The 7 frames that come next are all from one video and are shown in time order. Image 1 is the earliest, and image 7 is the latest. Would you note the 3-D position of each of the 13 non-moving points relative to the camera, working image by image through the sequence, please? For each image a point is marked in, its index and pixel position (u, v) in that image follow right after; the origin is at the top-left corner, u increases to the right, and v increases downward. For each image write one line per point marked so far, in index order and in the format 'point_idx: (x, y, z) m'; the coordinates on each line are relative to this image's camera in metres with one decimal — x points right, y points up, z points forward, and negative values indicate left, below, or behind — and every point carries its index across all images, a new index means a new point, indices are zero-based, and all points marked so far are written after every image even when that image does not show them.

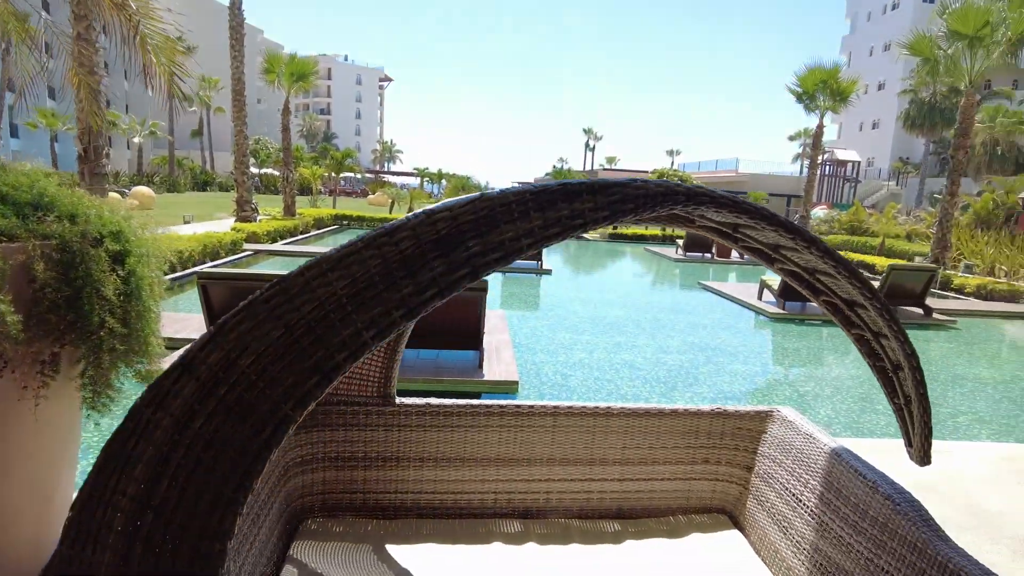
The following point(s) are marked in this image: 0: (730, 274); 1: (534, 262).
0: (+4.5, +0.3, +13.7) m
1: (+0.3, +0.5, +12.3) m
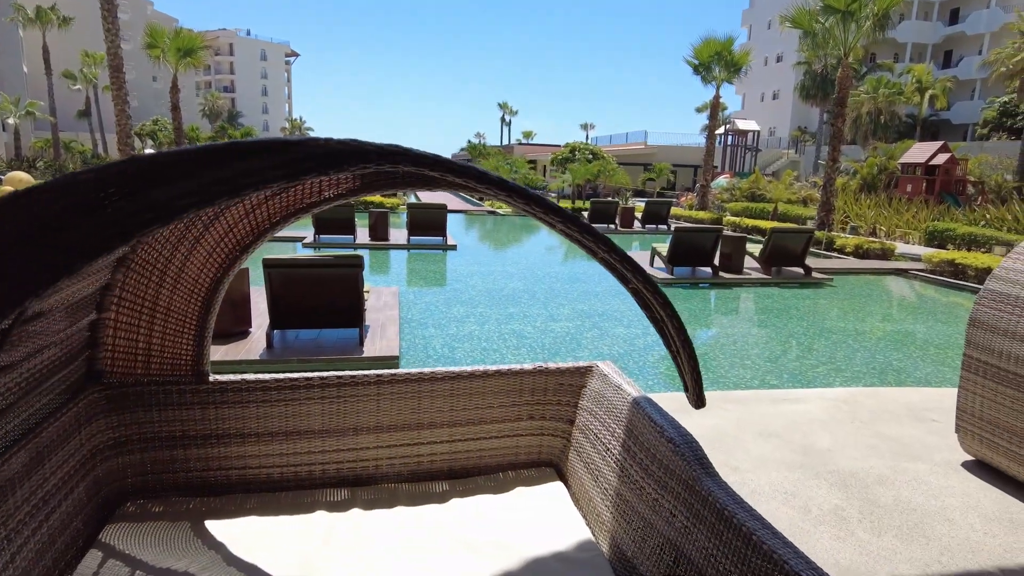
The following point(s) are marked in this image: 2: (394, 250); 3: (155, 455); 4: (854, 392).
0: (+2.6, +0.9, +14.1) m
1: (-1.4, +0.9, +12.2) m
2: (-2.0, +0.6, +11.3) m
3: (-1.1, -0.5, +2.1) m
4: (+2.1, -0.7, +4.1) m
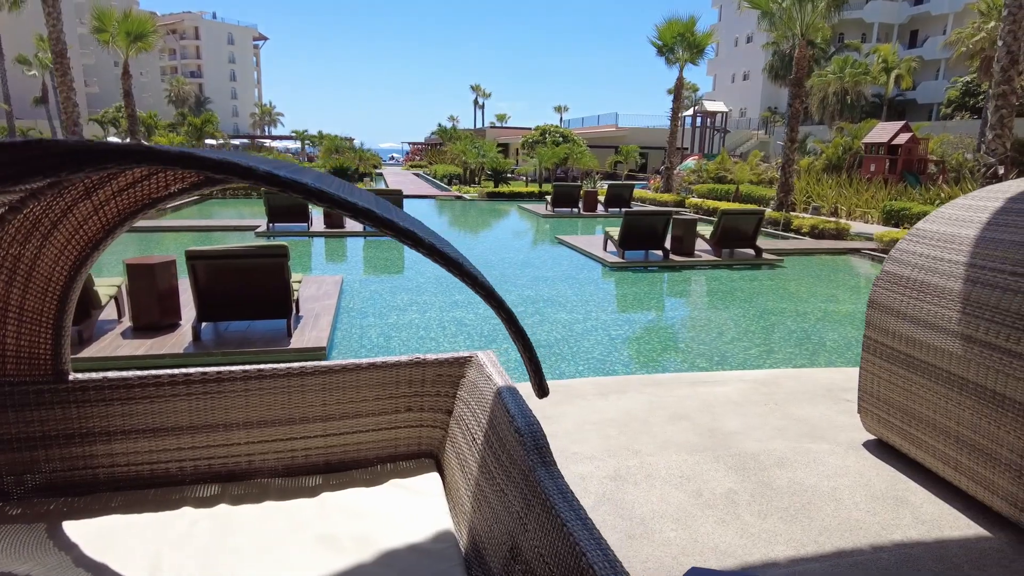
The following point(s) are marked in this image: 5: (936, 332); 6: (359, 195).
0: (+1.8, +1.3, +14.1) m
1: (-2.2, +1.2, +12.1) m
2: (-2.7, +0.9, +11.1) m
3: (-1.6, -0.5, +2.0) m
4: (+1.7, -0.6, +4.2) m
5: (+1.7, -0.2, +2.7) m
6: (-0.3, +0.2, +1.4) m
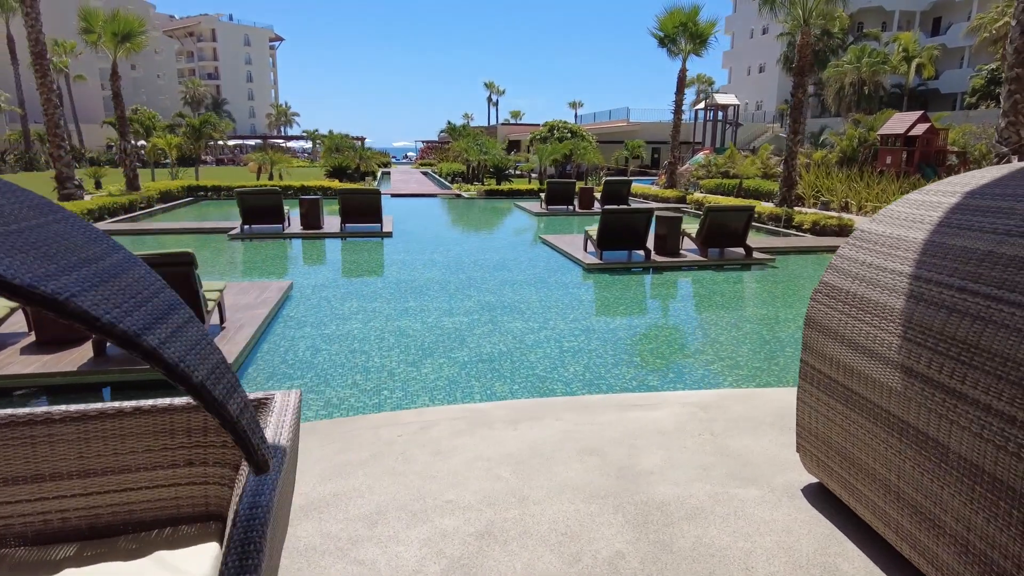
0: (+1.6, +1.3, +13.6) m
1: (-2.4, +1.1, +11.7) m
2: (-3.0, +0.8, +10.8) m
3: (-2.1, -0.6, +1.6) m
4: (+1.2, -0.6, +3.7) m
5: (+1.2, -0.2, +2.1) m
6: (-0.9, +0.1, +1.0) m
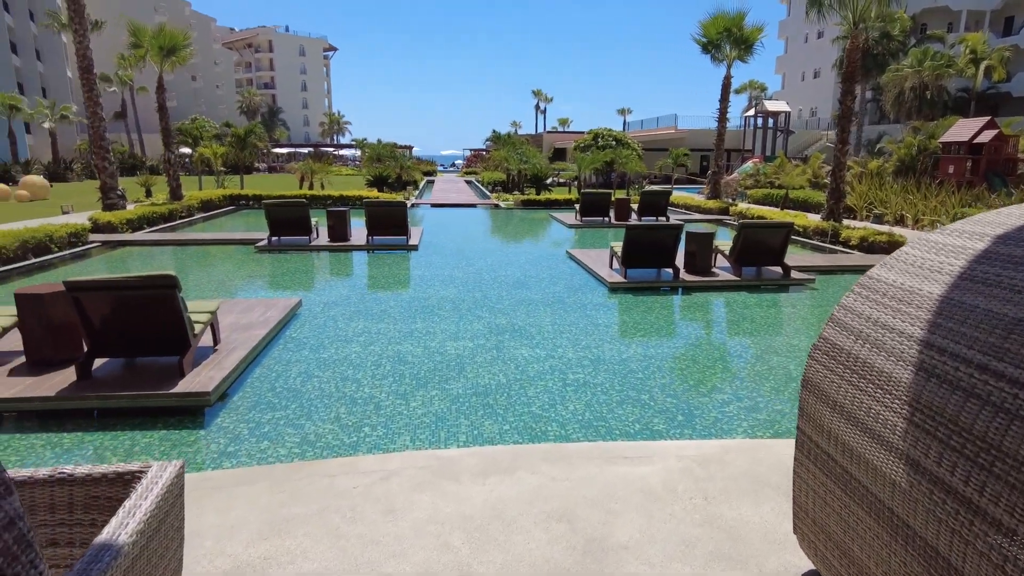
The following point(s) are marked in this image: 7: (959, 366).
0: (+2.2, +1.0, +13.1) m
1: (-1.9, +0.9, +11.6) m
2: (-2.6, +0.6, +10.7) m
3: (-2.4, -0.7, +1.5) m
4: (+1.1, -0.8, +3.3) m
5: (+1.0, -0.4, +1.7) m
6: (-1.2, 0.0, +0.8) m
7: (+1.1, -0.2, +1.5) m
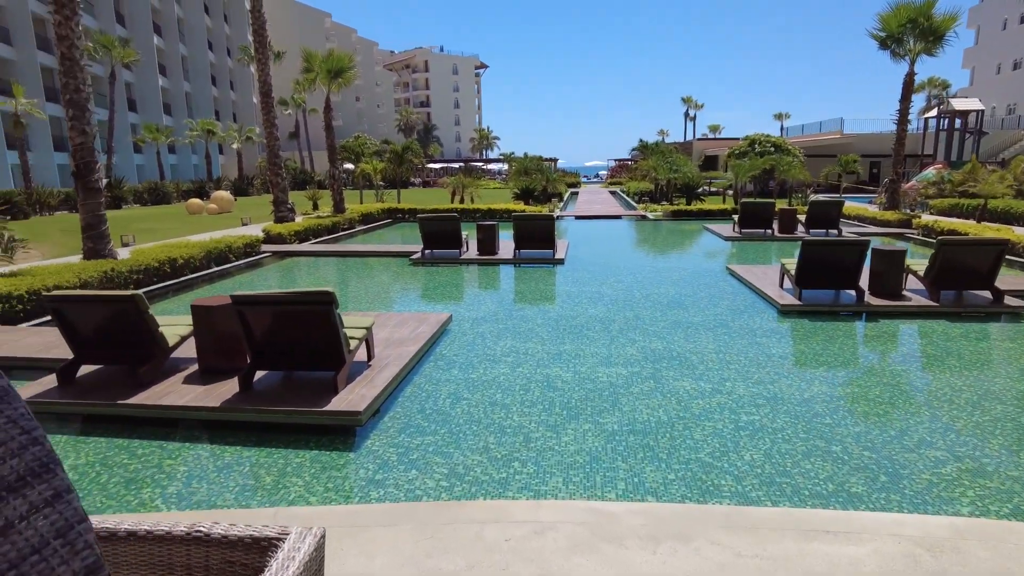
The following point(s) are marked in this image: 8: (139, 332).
0: (+5.0, +0.6, +12.0) m
1: (+0.7, +0.6, +11.4) m
2: (-0.2, +0.4, +10.6) m
3: (-1.9, -0.8, +1.6) m
4: (+1.8, -1.0, +2.6) m
5: (+1.4, -0.5, +1.1) m
6: (-1.0, -0.1, +0.6) m
7: (+1.4, -0.3, +0.9) m
8: (-2.6, -0.3, +4.5) m
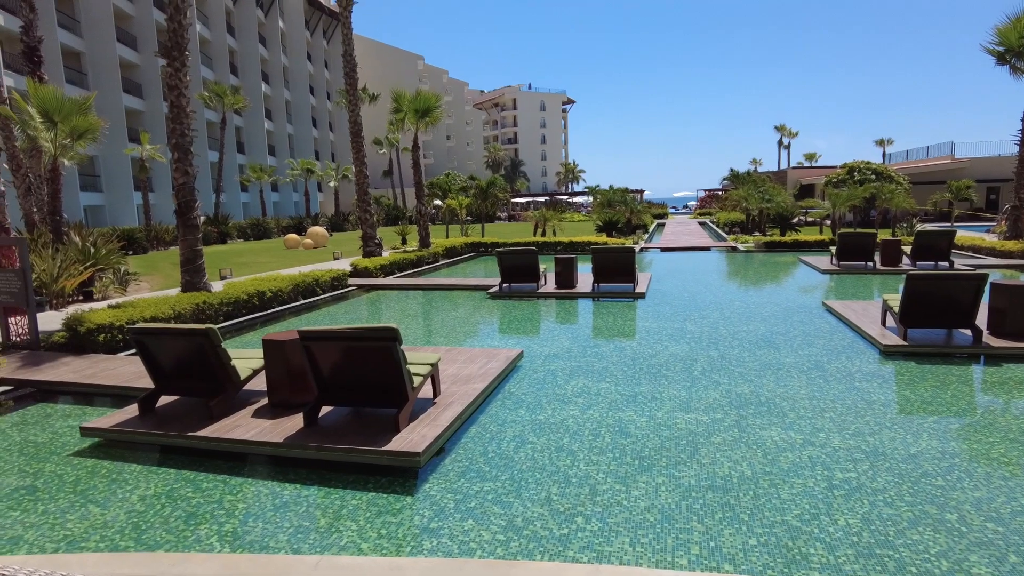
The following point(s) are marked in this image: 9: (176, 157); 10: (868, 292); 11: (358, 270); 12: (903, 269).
0: (+6.4, 0.0, +11.1) m
1: (+2.0, +0.1, +11.0) m
2: (+1.1, -0.2, +10.4) m
3: (-1.9, -0.9, +1.6) m
4: (+2.0, -1.1, +2.1) m
5: (+1.3, -0.6, +0.7) m
6: (-1.0, -0.1, +0.6) m
7: (+1.4, -0.4, +0.5) m
8: (-2.1, -0.5, +4.6) m
9: (-5.0, +1.9, +9.7) m
10: (+5.8, -0.1, +10.8) m
11: (-3.2, +0.4, +13.7) m
12: (+7.3, +0.3, +12.3) m
